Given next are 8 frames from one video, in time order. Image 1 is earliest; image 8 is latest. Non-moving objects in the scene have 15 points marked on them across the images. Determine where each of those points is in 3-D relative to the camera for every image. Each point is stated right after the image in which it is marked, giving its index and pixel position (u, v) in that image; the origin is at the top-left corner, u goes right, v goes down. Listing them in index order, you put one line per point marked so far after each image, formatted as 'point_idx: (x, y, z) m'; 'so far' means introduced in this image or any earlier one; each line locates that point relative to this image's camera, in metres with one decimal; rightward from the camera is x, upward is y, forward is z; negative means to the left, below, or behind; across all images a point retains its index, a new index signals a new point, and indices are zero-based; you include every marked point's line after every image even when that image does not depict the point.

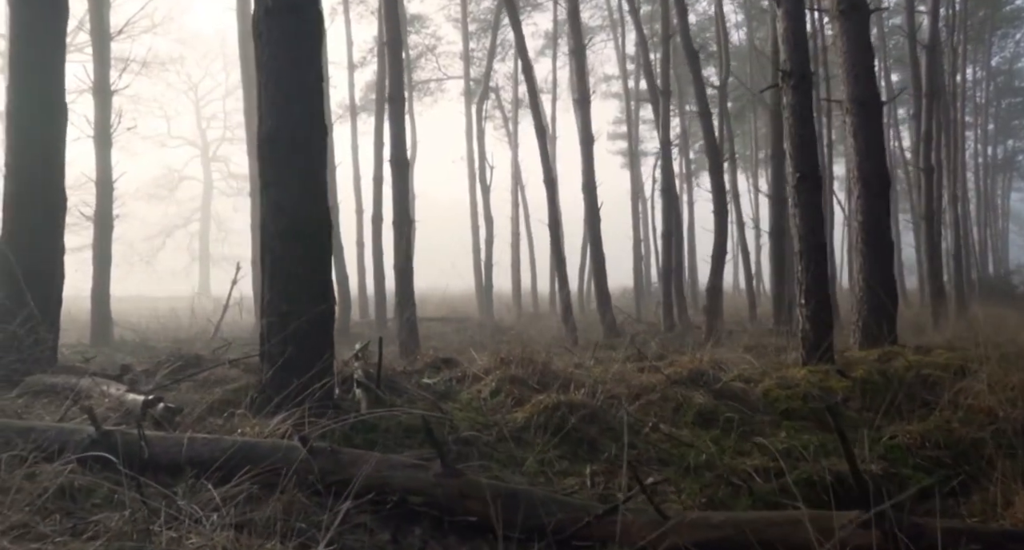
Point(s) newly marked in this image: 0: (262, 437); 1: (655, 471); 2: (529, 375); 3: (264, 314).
0: (-1.4, -0.9, +4.7) m
1: (+0.9, -1.2, +5.3) m
2: (+0.2, -0.8, +7.1) m
3: (-1.7, -0.3, +6.0) m
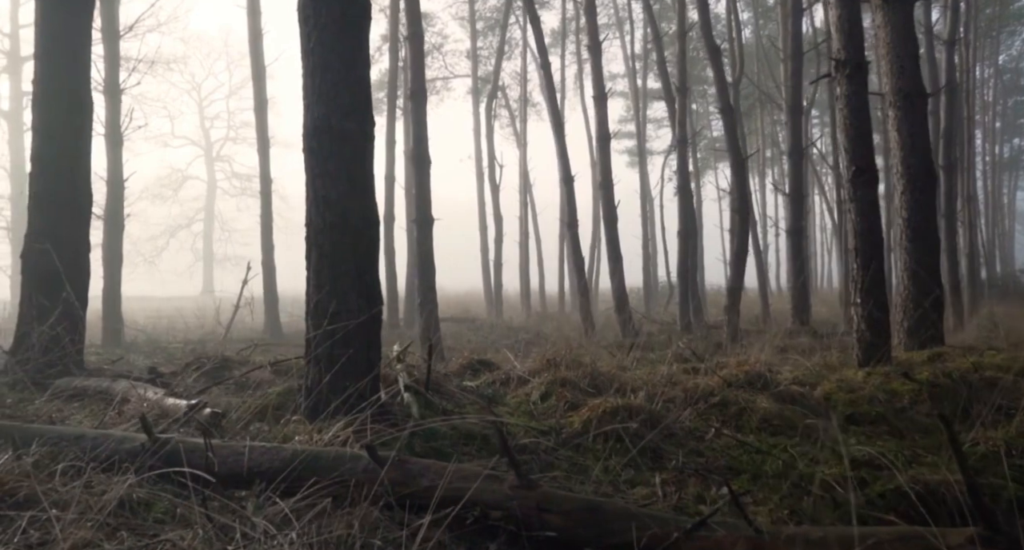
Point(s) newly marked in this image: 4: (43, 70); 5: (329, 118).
0: (-1.0, -0.9, +4.4) m
1: (+1.3, -1.2, +5.0) m
2: (+0.5, -0.8, +6.9) m
3: (-1.4, -0.3, +5.7) m
4: (-4.5, +2.0, +8.1) m
5: (-1.2, +1.1, +5.7) m
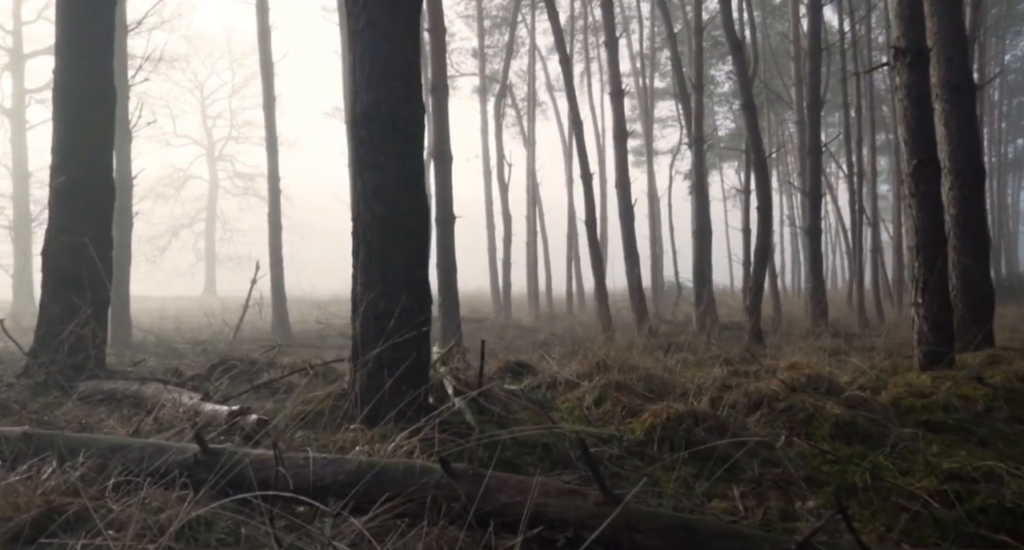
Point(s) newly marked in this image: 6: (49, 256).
0: (-0.6, -0.9, +4.1) m
1: (+1.6, -1.2, +4.7) m
2: (+0.9, -0.8, +6.5) m
3: (-1.0, -0.2, +5.4) m
4: (-4.1, +2.0, +7.8) m
5: (-0.8, +1.1, +5.3) m
6: (-4.0, +0.2, +7.6) m
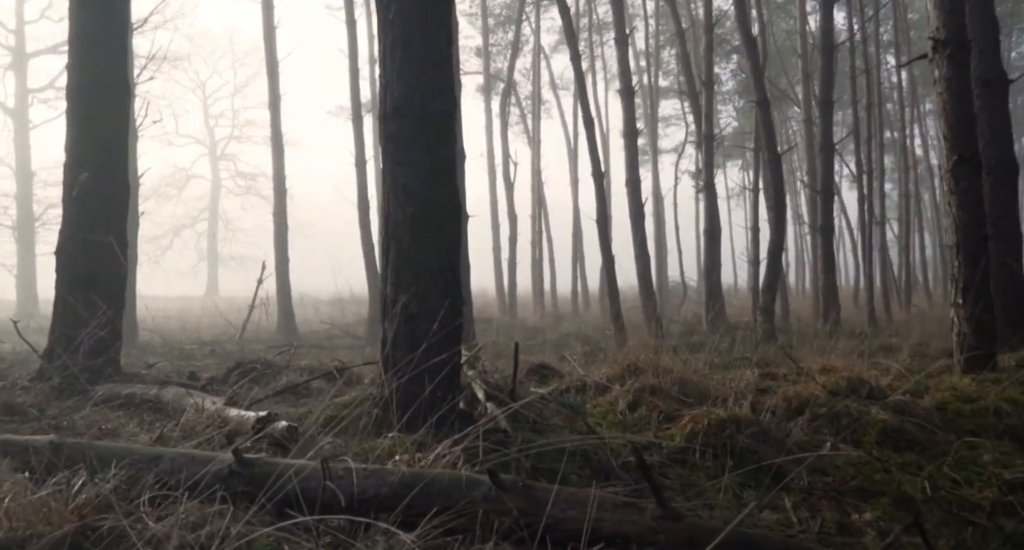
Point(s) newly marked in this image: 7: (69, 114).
0: (-0.4, -0.9, +3.9) m
1: (+1.9, -1.2, +4.5) m
2: (+1.1, -0.8, +6.3) m
3: (-0.7, -0.3, +5.2) m
4: (-3.9, +2.0, +7.6) m
5: (-0.6, +1.1, +5.1) m
6: (-3.8, +0.2, +7.4) m
7: (-3.9, +1.4, +7.6) m
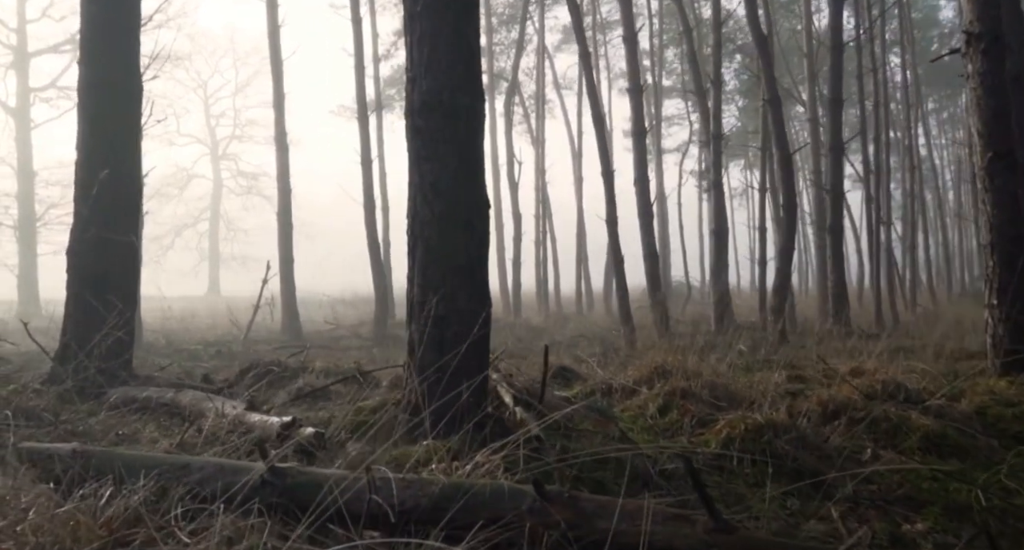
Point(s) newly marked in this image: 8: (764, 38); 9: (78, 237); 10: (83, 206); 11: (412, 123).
0: (-0.2, -0.9, +3.7) m
1: (+2.1, -1.2, +4.3) m
2: (+1.3, -0.8, +6.2) m
3: (-0.6, -0.3, +5.0) m
4: (-3.7, +2.0, +7.4) m
5: (-0.4, +1.1, +5.0) m
6: (-3.6, +0.2, +7.2) m
7: (-3.7, +1.4, +7.4) m
8: (+5.3, +5.0, +17.9) m
9: (-3.7, +0.3, +7.2) m
10: (-3.6, +0.6, +7.3) m
11: (-0.6, +0.9, +5.0) m
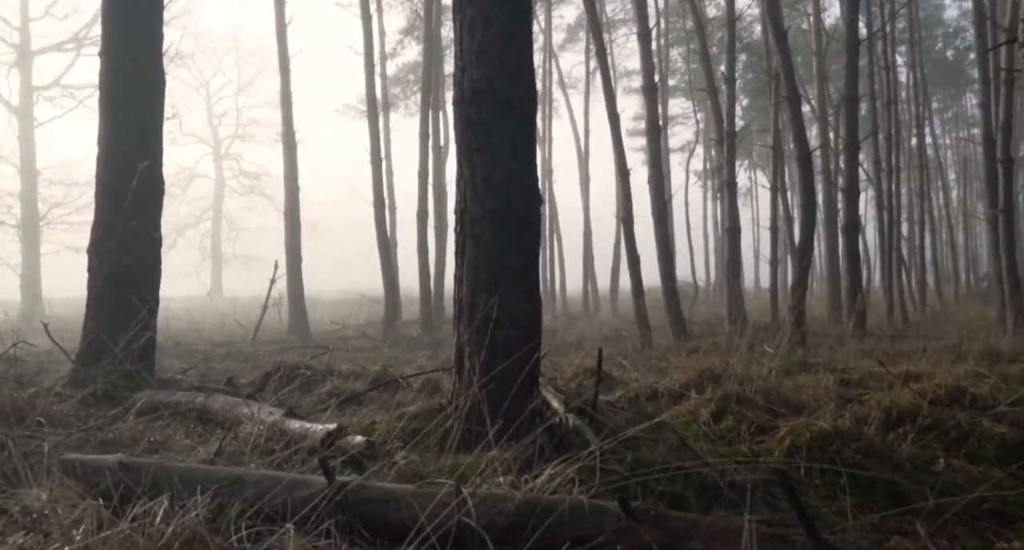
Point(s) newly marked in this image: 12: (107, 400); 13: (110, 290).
0: (+0.1, -0.9, +3.5) m
1: (+2.4, -1.2, +4.1) m
2: (+1.6, -0.8, +5.9) m
3: (-0.3, -0.3, +4.7) m
4: (-3.4, +2.0, +7.2) m
5: (-0.1, +1.1, +4.7) m
6: (-3.3, +0.2, +6.9) m
7: (-3.4, +1.4, +7.1) m
8: (+5.6, +5.0, +17.6) m
9: (-3.3, +0.3, +7.0) m
10: (-3.3, +0.6, +7.0) m
11: (-0.3, +0.9, +4.8) m
12: (-2.8, -0.9, +6.0) m
13: (-3.3, -0.1, +6.8) m
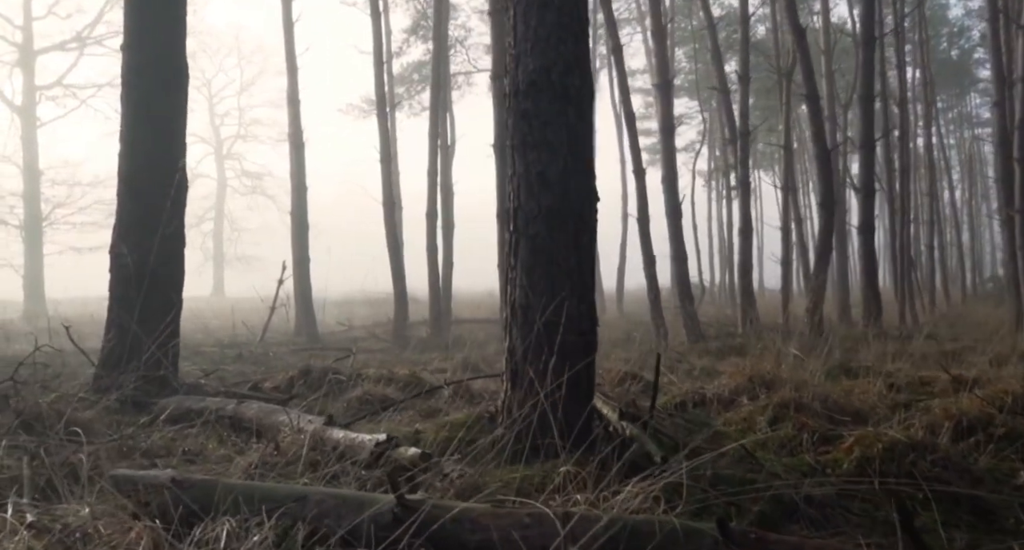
0: (+0.4, -0.9, +3.2) m
1: (+2.7, -1.2, +3.8) m
2: (+1.9, -0.8, +5.6) m
3: (0.0, -0.3, +4.5) m
4: (-3.1, +2.0, +6.9) m
5: (+0.2, +1.1, +4.4) m
6: (-3.0, +0.2, +6.7) m
7: (-3.1, +1.4, +6.9) m
8: (+5.9, +5.0, +17.4) m
9: (-3.0, +0.3, +6.7) m
10: (-3.0, +0.6, +6.7) m
11: (0.0, +0.9, +4.5) m
12: (-2.5, -0.9, +5.7) m
13: (-3.0, -0.2, +6.6) m
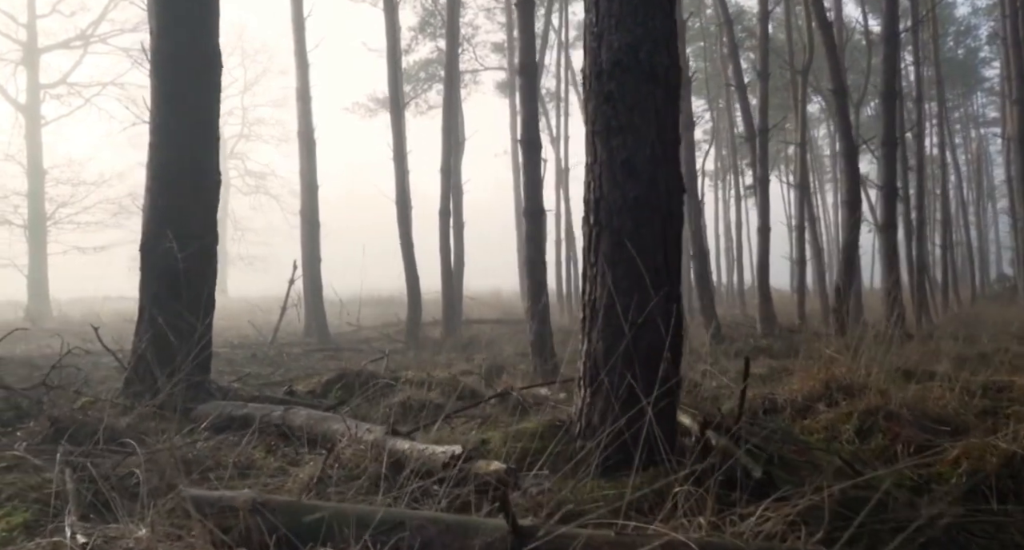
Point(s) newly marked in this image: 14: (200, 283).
0: (+0.8, -0.9, +2.8) m
1: (+3.1, -1.2, +3.5) m
2: (+2.3, -0.8, +5.3) m
3: (+0.4, -0.2, +4.1) m
4: (-2.7, +2.0, +6.5) m
5: (+0.6, +1.1, +4.1) m
6: (-2.6, +0.2, +6.3) m
7: (-2.7, +1.5, +6.5) m
8: (+6.3, +5.0, +17.0) m
9: (-2.6, +0.4, +6.4) m
10: (-2.6, +0.6, +6.4) m
11: (+0.4, +0.9, +4.2) m
12: (-2.1, -0.9, +5.4) m
13: (-2.6, -0.1, +6.2) m
14: (-2.4, -0.1, +6.3) m
